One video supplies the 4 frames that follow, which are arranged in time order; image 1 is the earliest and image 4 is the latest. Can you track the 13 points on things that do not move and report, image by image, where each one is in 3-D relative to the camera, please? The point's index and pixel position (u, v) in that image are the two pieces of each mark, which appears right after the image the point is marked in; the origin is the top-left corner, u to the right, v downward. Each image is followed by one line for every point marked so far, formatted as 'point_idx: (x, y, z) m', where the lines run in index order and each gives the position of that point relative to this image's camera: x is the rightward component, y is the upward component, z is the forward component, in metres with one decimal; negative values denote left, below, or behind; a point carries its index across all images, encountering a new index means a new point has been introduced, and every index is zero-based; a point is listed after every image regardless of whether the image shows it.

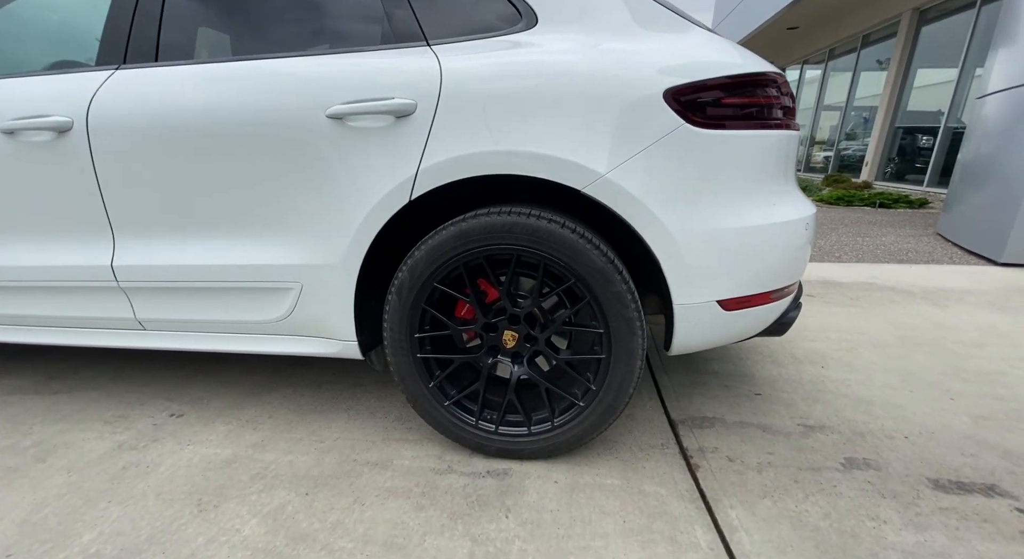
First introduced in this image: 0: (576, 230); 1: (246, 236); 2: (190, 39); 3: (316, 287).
0: (+0.2, +0.2, +1.7) m
1: (-0.9, +0.2, +1.9) m
2: (-1.2, +0.9, +2.0) m
3: (-0.7, 0.0, +1.9) m
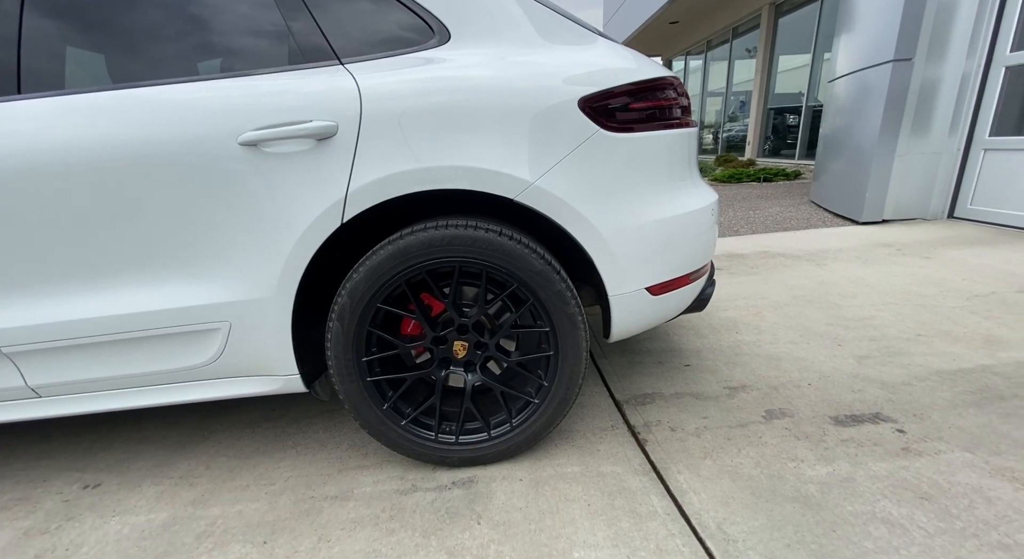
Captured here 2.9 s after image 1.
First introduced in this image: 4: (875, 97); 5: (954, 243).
0: (0.0, +0.1, +1.7) m
1: (-1.2, 0.0, +1.7) m
2: (-1.5, +0.7, +1.7) m
3: (-0.9, -0.2, +1.8) m
4: (+3.3, +1.7, +4.8) m
5: (+3.5, +0.3, +4.2) m
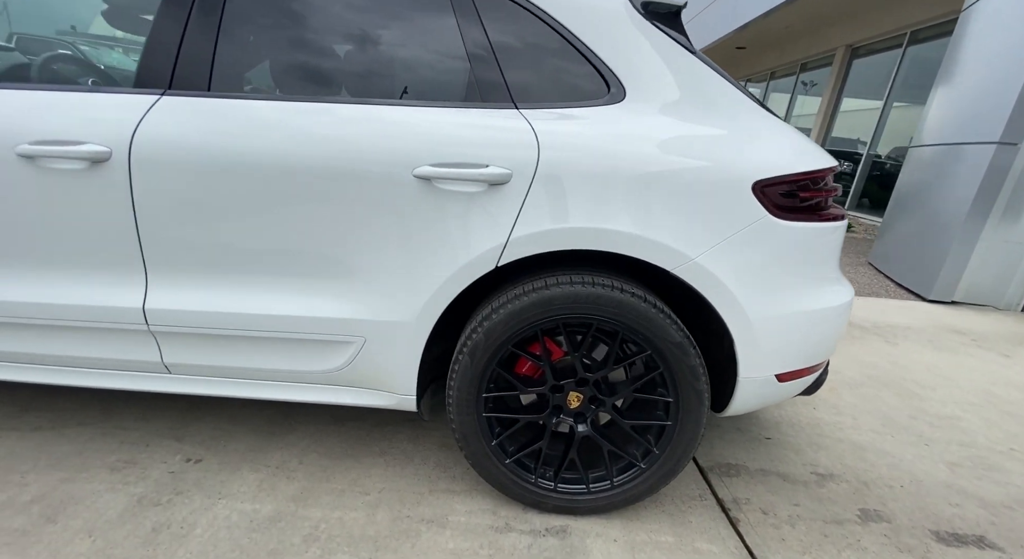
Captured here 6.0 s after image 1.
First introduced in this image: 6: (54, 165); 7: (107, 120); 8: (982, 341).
0: (+0.5, -0.1, +1.7) m
1: (-0.7, 0.0, +1.8) m
2: (-0.9, +0.7, +1.8) m
3: (-0.5, -0.2, +1.8) m
4: (+4.1, +0.9, +4.6) m
5: (+4.0, -0.5, +4.0) m
6: (-1.5, +0.4, +1.8) m
7: (-1.3, +0.5, +1.7) m
8: (+3.6, -0.5, +4.0) m
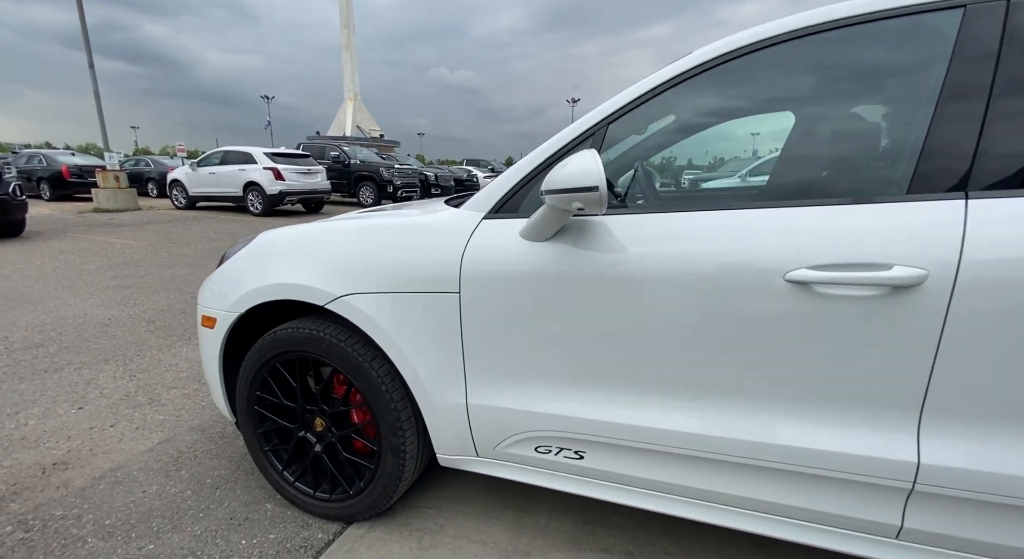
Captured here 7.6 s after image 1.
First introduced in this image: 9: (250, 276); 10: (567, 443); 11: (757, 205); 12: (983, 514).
0: (+2.7, -0.4, +0.7) m
1: (+1.7, -0.4, +1.2) m
2: (+1.5, +0.3, +1.4) m
3: (+1.9, -0.6, +1.1) m
4: (+7.2, +0.3, +2.0) m
5: (+6.9, -1.0, +1.3) m
6: (+1.0, 0.0, +1.5) m
7: (+1.1, +0.1, +1.4) m
8: (+6.5, -1.0, +1.4) m
9: (-1.2, 0.0, +2.5) m
10: (+0.2, -0.6, +2.1) m
11: (+0.8, +0.2, +1.7) m
12: (+1.3, -0.6, +1.4) m
